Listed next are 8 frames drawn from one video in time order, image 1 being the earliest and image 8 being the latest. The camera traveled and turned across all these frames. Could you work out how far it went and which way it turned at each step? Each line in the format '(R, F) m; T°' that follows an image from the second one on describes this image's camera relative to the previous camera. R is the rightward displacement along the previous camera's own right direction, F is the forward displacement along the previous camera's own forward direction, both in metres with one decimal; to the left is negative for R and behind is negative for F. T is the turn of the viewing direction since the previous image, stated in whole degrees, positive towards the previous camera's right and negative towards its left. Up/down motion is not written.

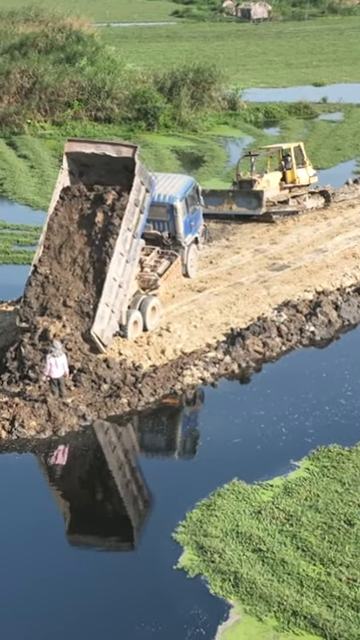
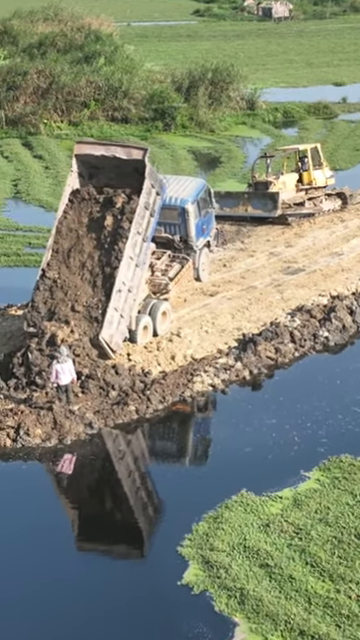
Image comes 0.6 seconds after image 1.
(+0.2, +0.3) m; -1°
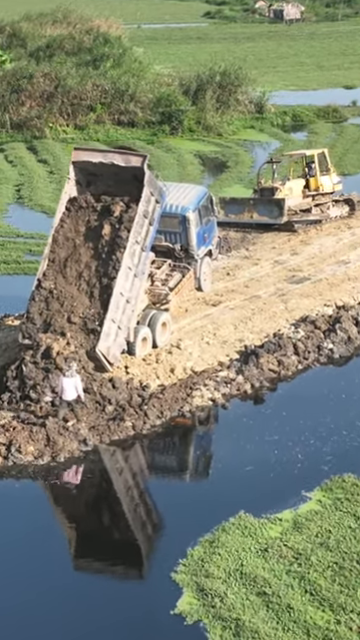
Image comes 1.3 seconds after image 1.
(+0.2, +0.5) m; -1°
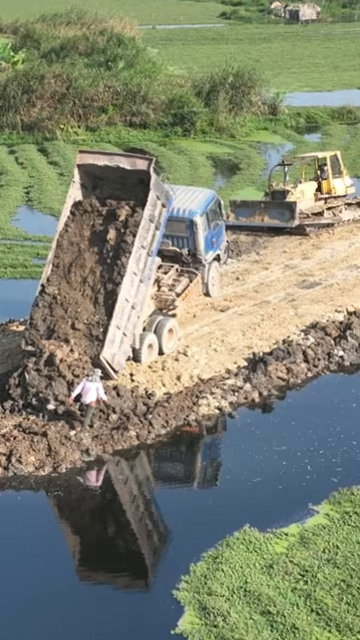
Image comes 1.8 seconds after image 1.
(+0.1, +0.3) m; -1°
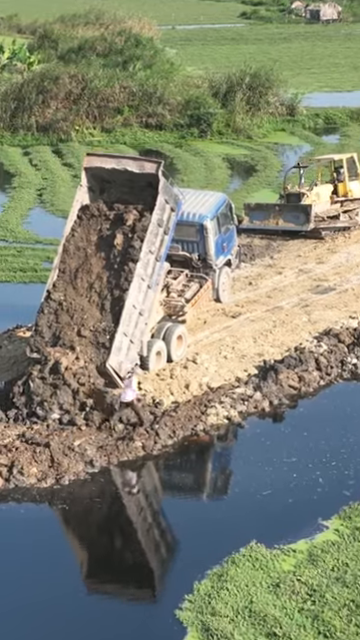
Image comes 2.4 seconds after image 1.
(+0.2, +0.4) m; -1°
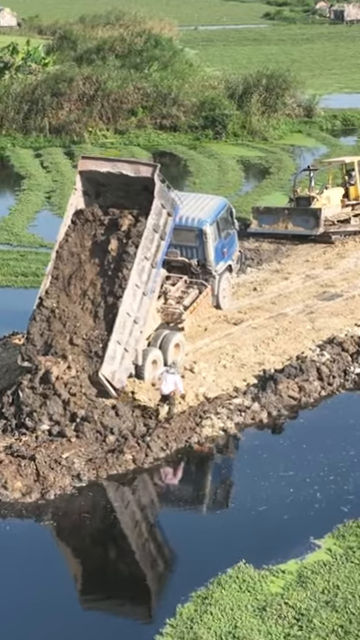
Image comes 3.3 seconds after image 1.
(+0.4, +0.5) m; -1°
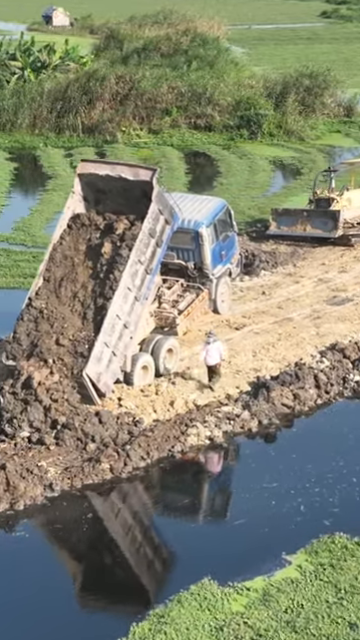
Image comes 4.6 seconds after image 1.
(+1.0, +0.4) m; -3°
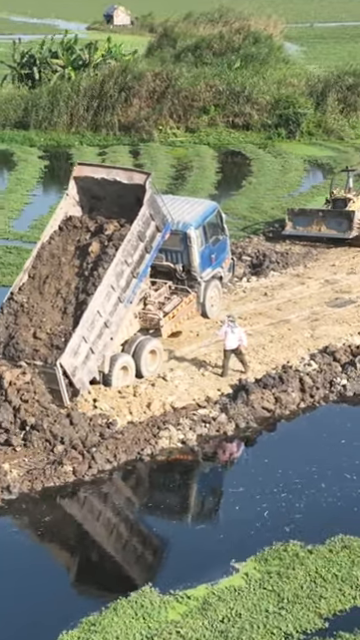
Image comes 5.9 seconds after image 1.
(+1.3, +0.2) m; -4°
